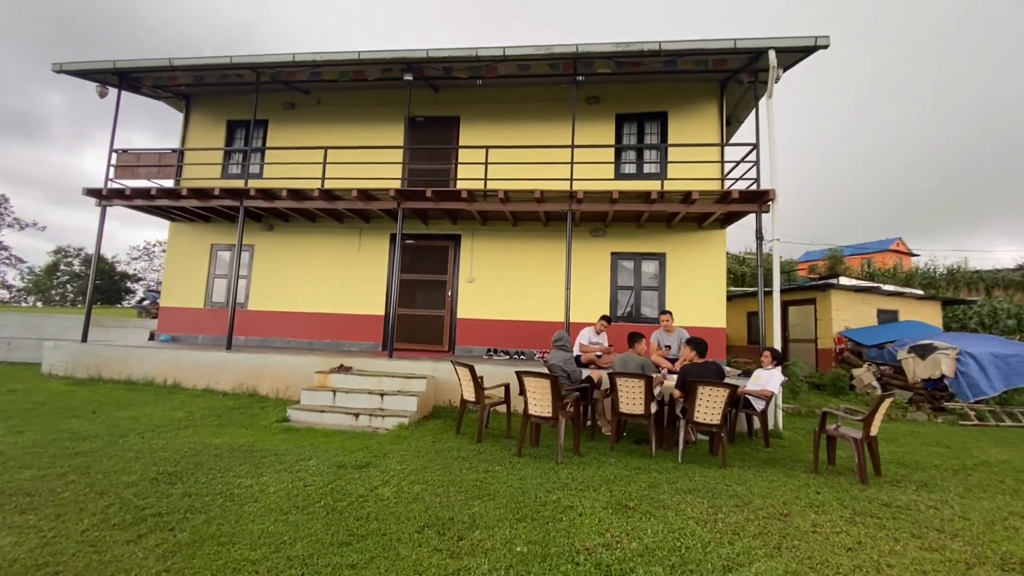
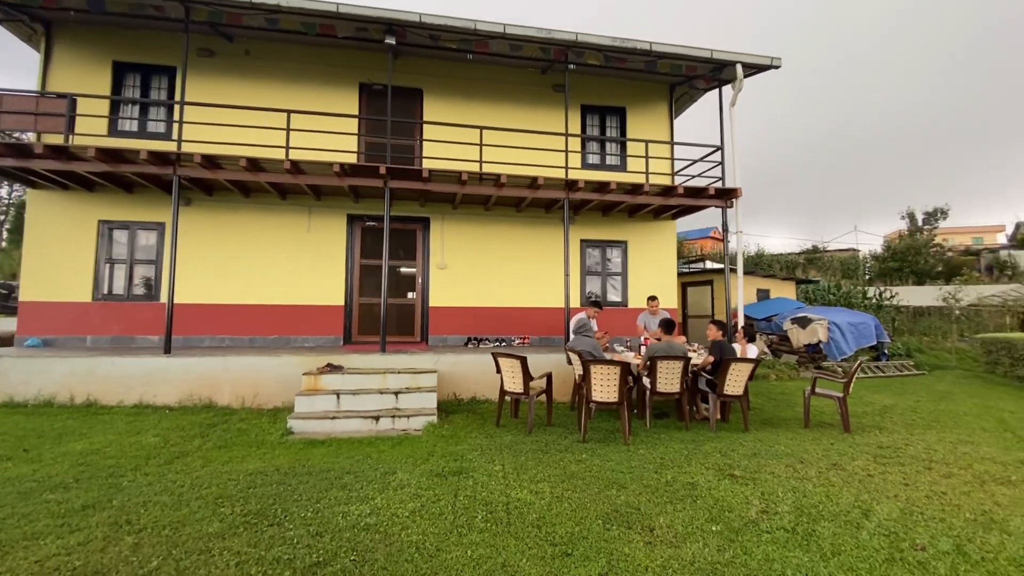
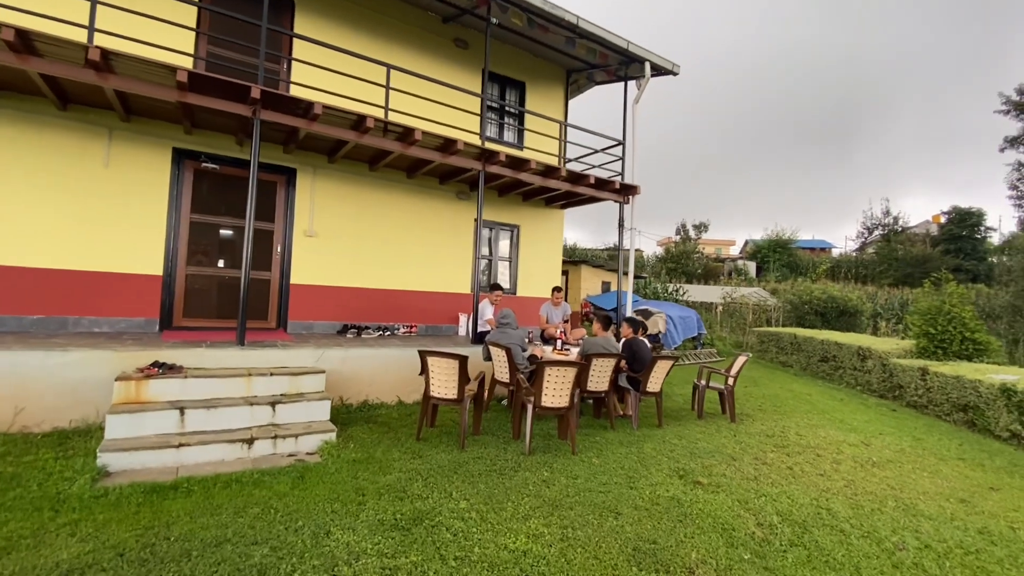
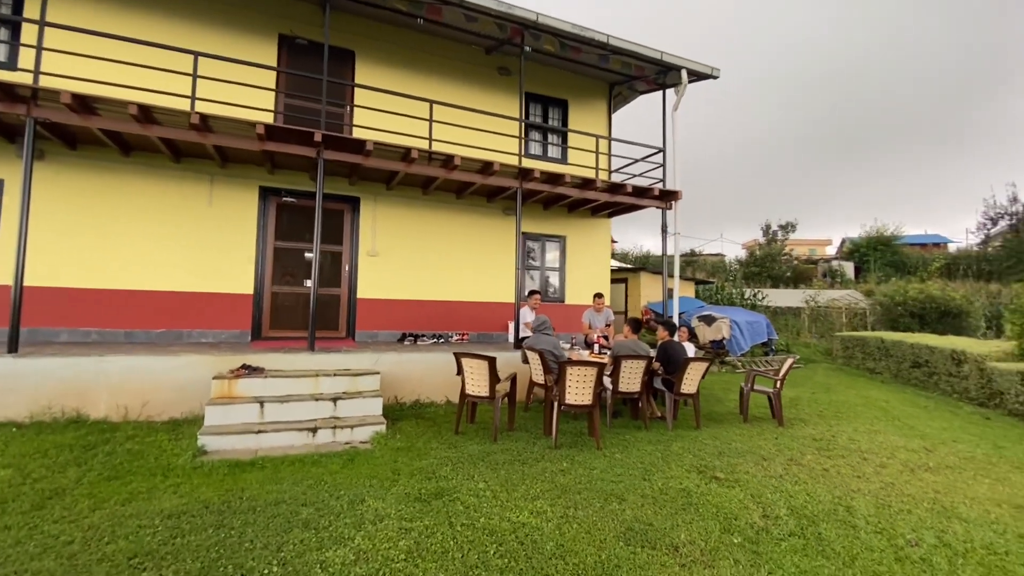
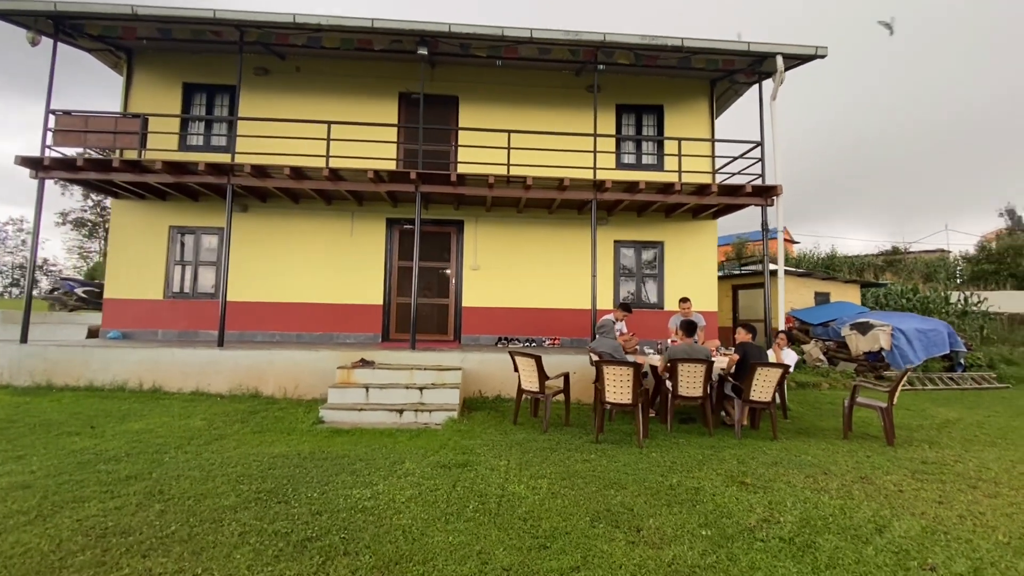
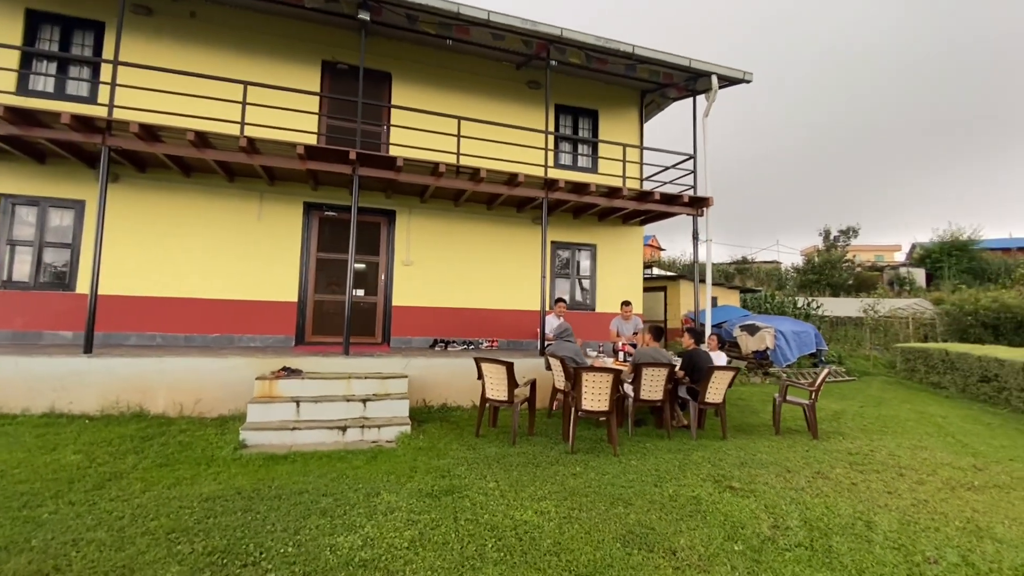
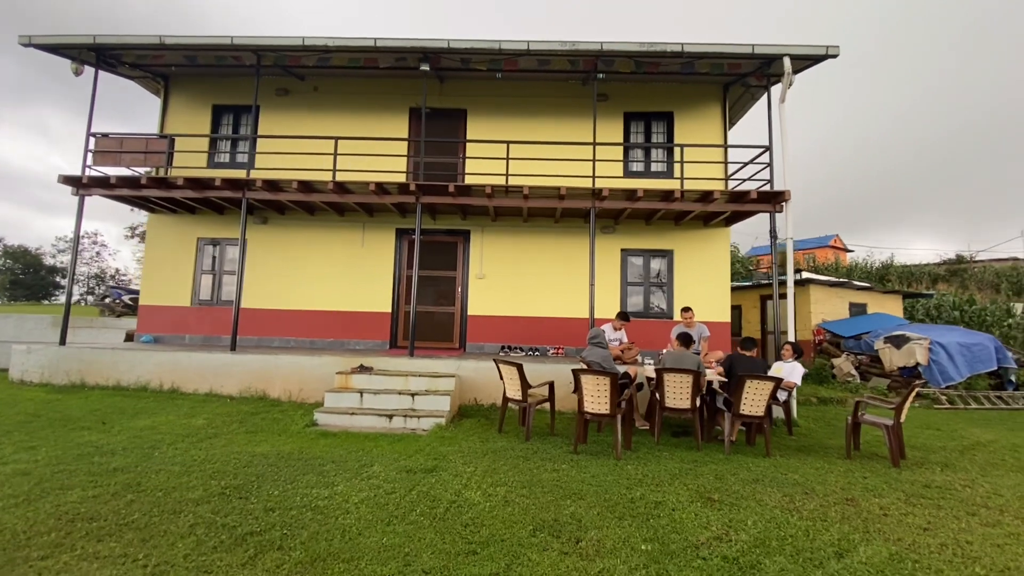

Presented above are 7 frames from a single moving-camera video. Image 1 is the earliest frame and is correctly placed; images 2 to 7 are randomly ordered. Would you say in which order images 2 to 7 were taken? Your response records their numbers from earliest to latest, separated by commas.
7, 5, 2, 6, 4, 3
